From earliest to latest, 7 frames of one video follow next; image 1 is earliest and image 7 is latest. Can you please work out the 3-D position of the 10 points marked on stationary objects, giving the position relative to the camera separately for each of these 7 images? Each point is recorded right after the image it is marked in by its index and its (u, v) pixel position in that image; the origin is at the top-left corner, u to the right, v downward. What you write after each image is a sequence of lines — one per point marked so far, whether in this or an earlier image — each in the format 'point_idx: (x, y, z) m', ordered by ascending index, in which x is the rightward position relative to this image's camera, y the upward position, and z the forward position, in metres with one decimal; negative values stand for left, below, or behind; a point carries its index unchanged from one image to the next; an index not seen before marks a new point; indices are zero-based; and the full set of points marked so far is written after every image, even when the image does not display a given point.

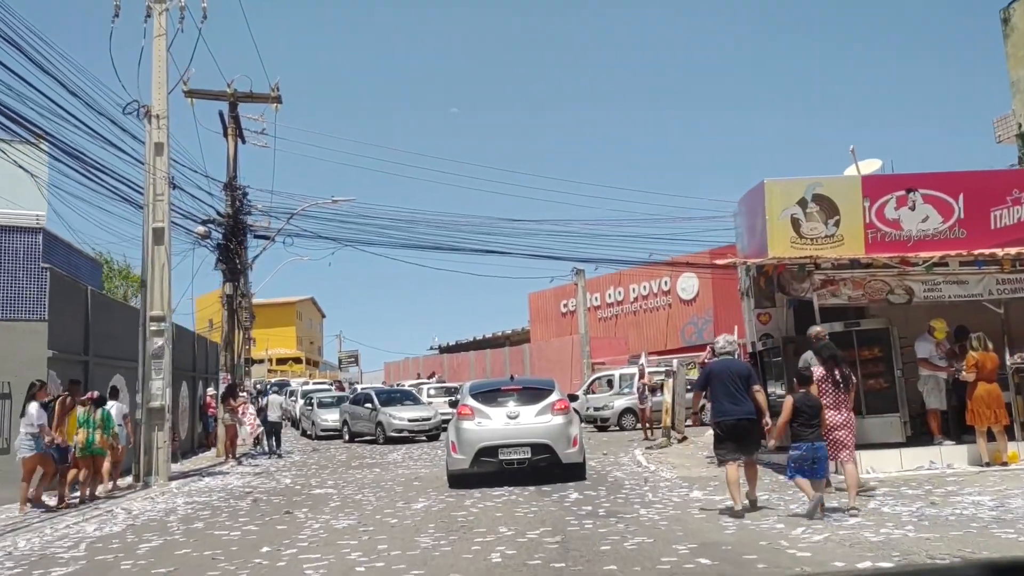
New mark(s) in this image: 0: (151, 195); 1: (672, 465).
0: (-7.0, +1.8, +17.7) m
1: (+2.6, -2.9, +14.7) m
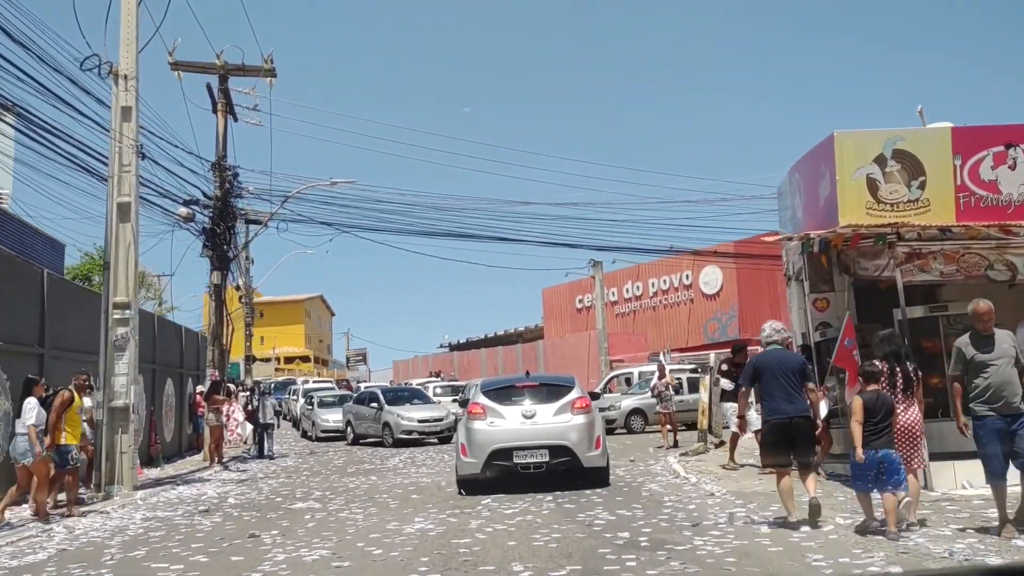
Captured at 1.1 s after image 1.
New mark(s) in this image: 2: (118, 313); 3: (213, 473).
0: (-6.7, +2.1, +15.6) m
1: (+2.8, -2.6, +12.5) m
2: (-6.5, -0.4, +15.2) m
3: (-6.3, -3.9, +19.3) m
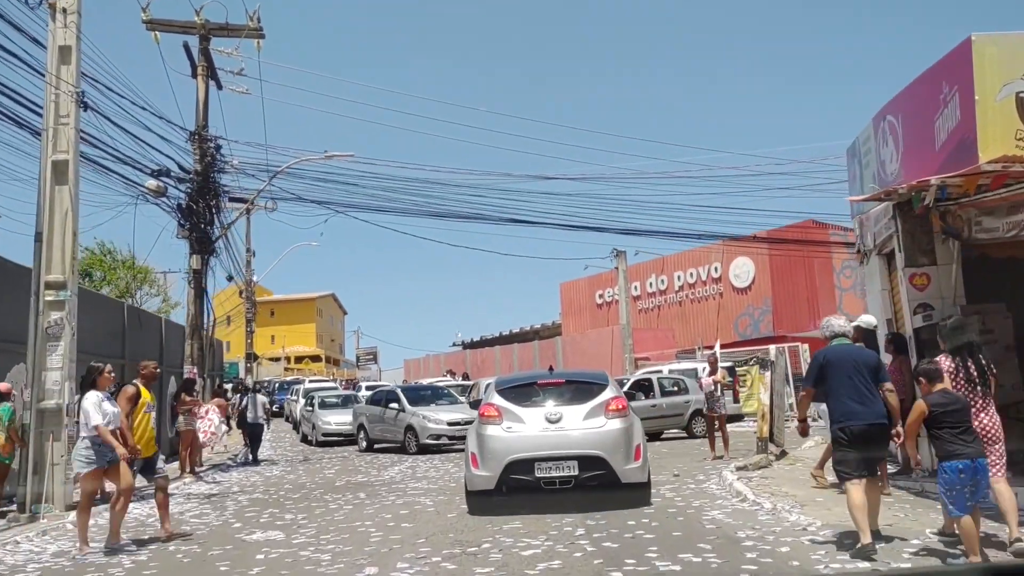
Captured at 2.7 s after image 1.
0: (-6.5, +2.4, +12.9) m
1: (+3.0, -2.3, +9.6) m
2: (-6.3, -0.1, +12.5) m
3: (-6.0, -3.6, +16.7) m
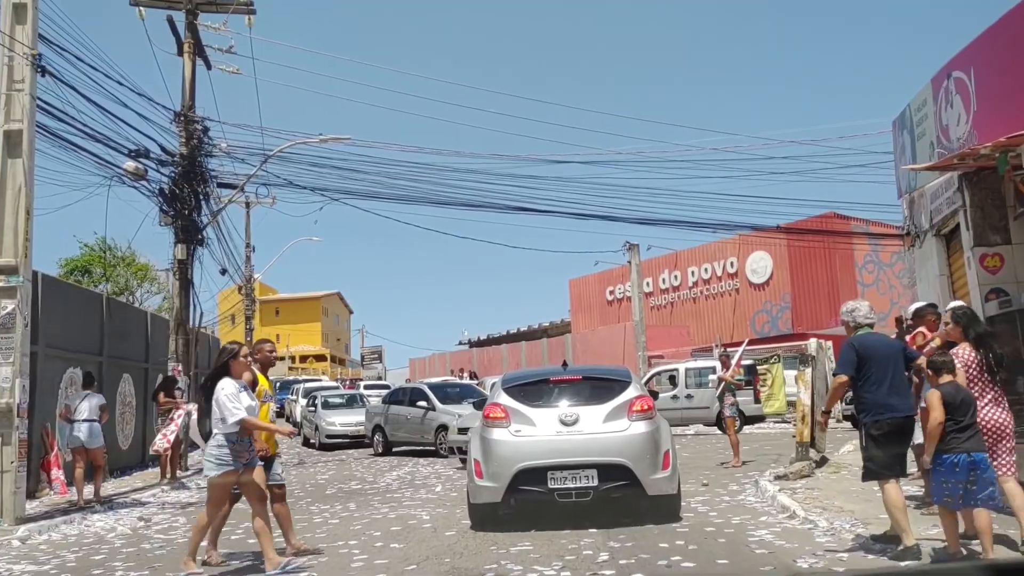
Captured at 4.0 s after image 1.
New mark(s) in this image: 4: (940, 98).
0: (-6.4, +2.6, +11.5) m
1: (+3.1, -2.1, +8.2) m
2: (-6.2, +0.1, +11.1) m
3: (-5.9, -3.4, +15.3) m
4: (+5.0, +2.1, +10.4) m
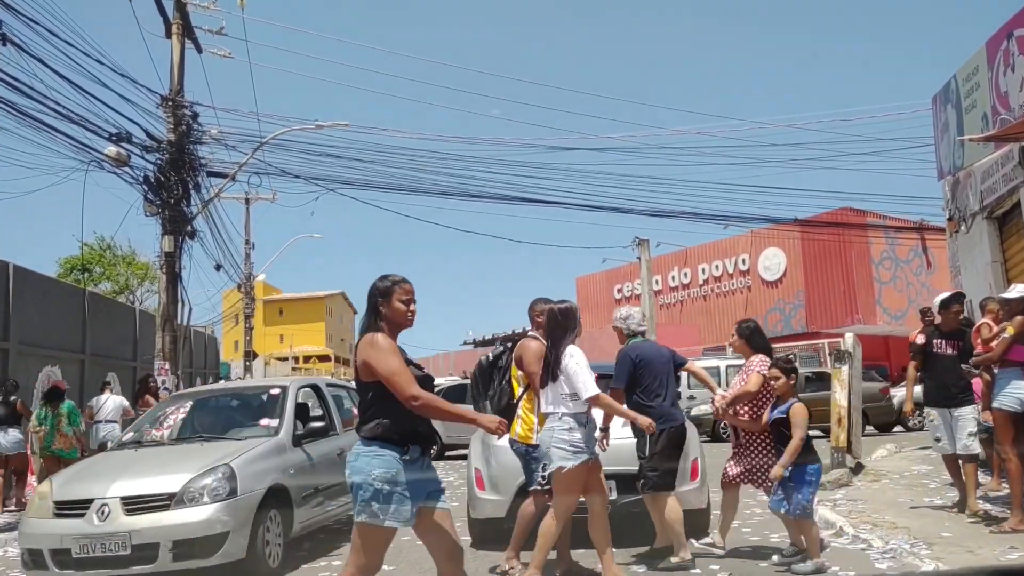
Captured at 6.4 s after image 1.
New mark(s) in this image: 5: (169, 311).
0: (-6.3, +2.7, +10.5) m
1: (+3.2, -2.0, +7.1) m
2: (-6.1, +0.2, +10.1) m
3: (-5.8, -3.3, +14.2) m
4: (+5.0, +2.3, +9.3) m
5: (-6.8, -0.5, +18.2) m
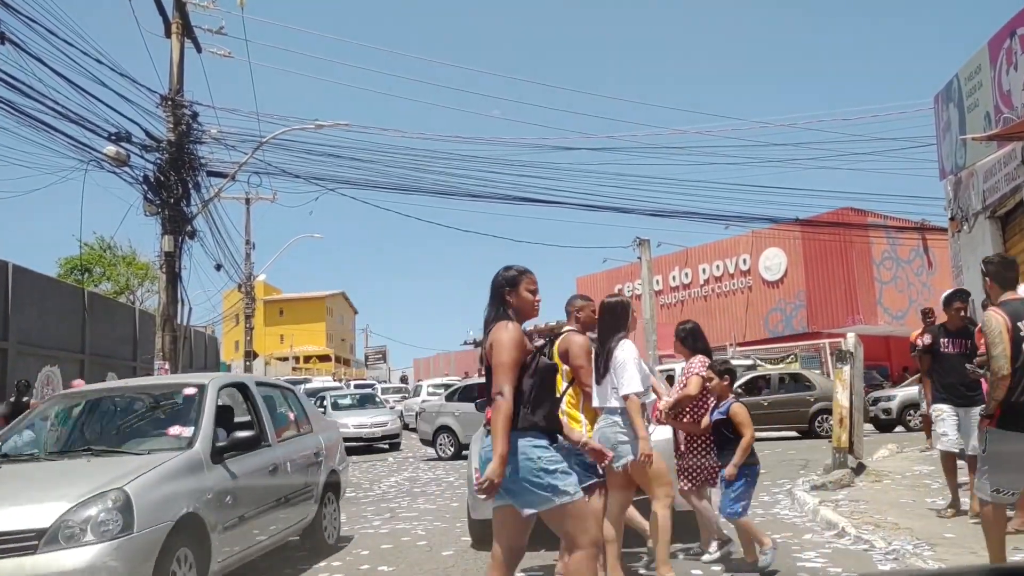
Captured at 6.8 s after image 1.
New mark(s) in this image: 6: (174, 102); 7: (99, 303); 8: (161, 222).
0: (-6.3, +2.7, +10.4) m
1: (+3.2, -2.0, +7.0) m
2: (-6.1, +0.2, +10.0) m
3: (-5.8, -3.3, +14.2) m
4: (+5.0, +2.3, +9.3) m
5: (-6.8, -0.5, +18.1) m
6: (-6.8, +3.7, +18.4) m
7: (-8.4, -0.3, +18.7) m
8: (-7.1, +1.3, +18.4) m
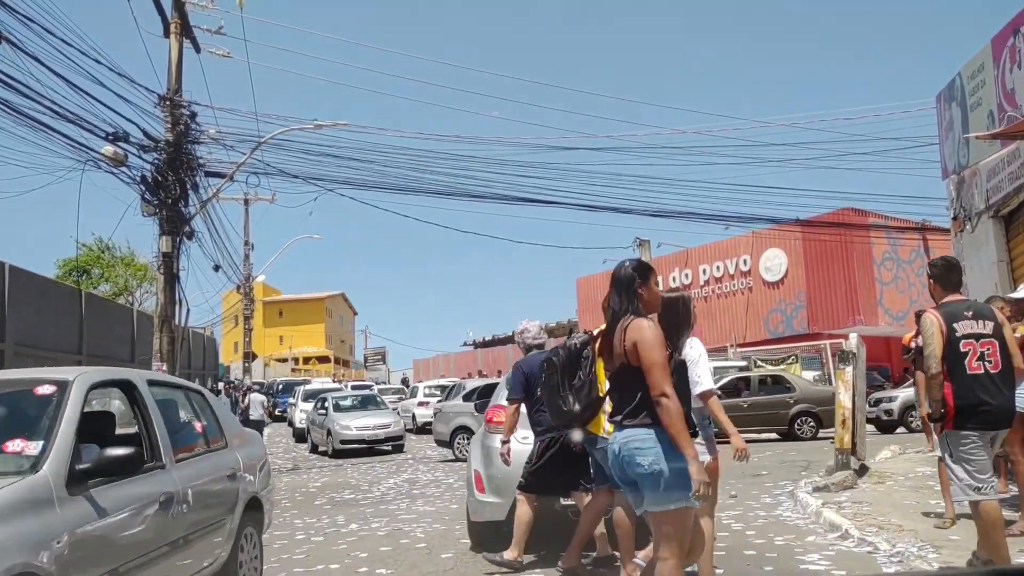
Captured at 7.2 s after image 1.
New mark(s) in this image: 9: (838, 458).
0: (-6.3, +2.7, +10.3) m
1: (+3.2, -2.0, +7.0) m
2: (-6.1, +0.2, +9.9) m
3: (-5.8, -3.3, +14.1) m
4: (+5.0, +2.3, +9.2) m
5: (-6.8, -0.5, +18.1) m
6: (-6.8, +3.7, +18.3) m
7: (-8.5, -0.3, +18.6) m
8: (-7.1, +1.3, +18.3) m
9: (+3.8, -2.0, +10.7) m
